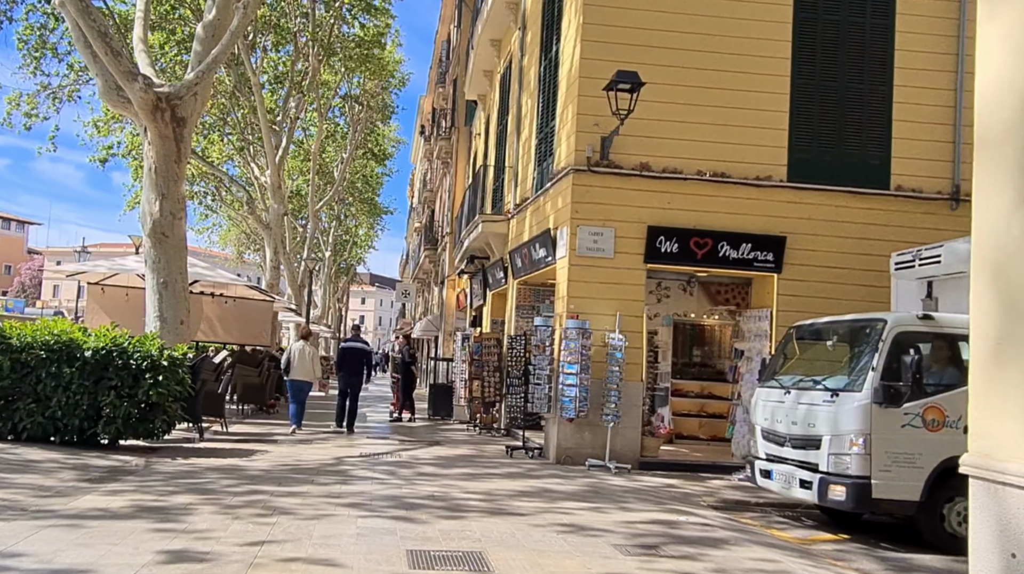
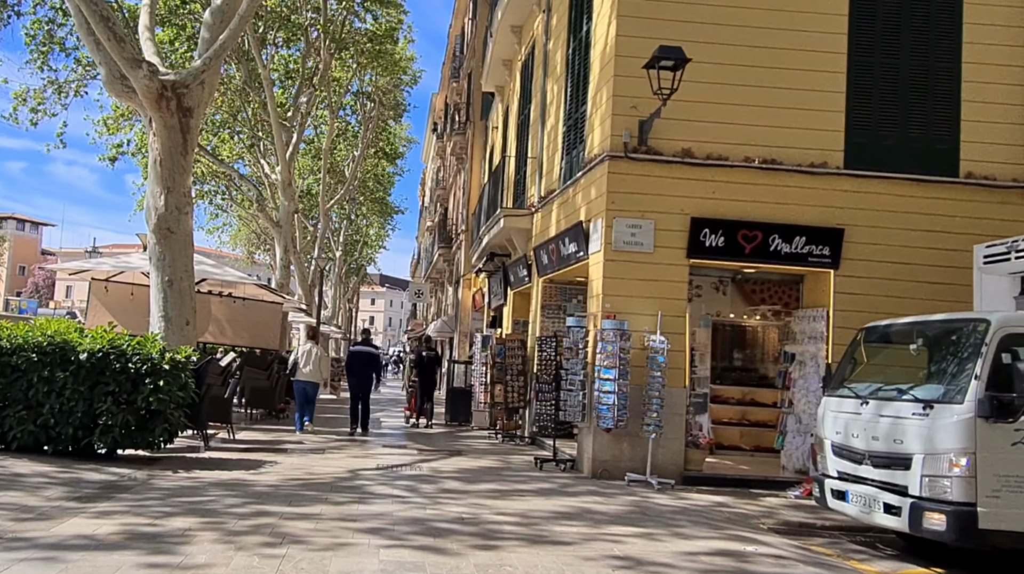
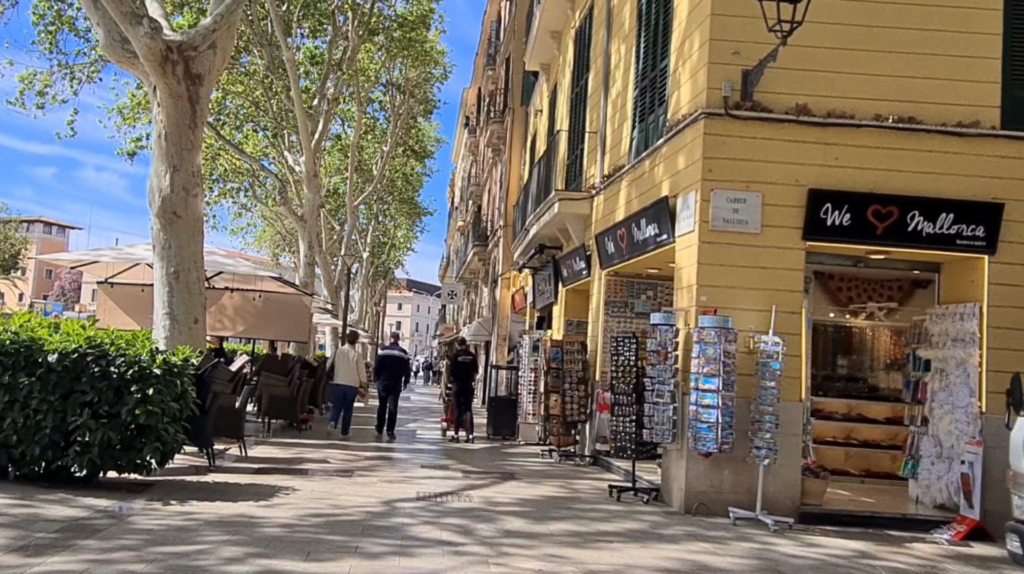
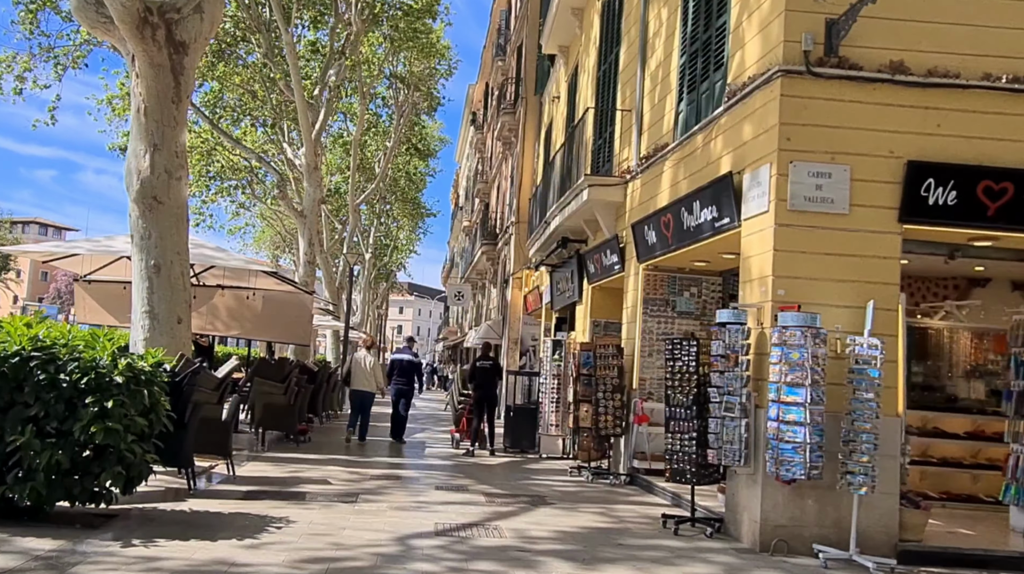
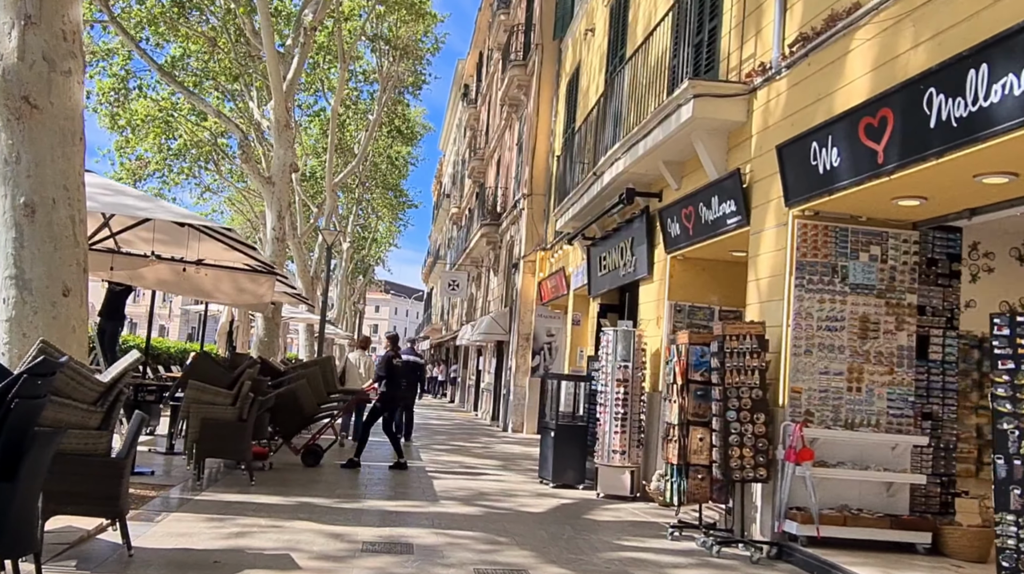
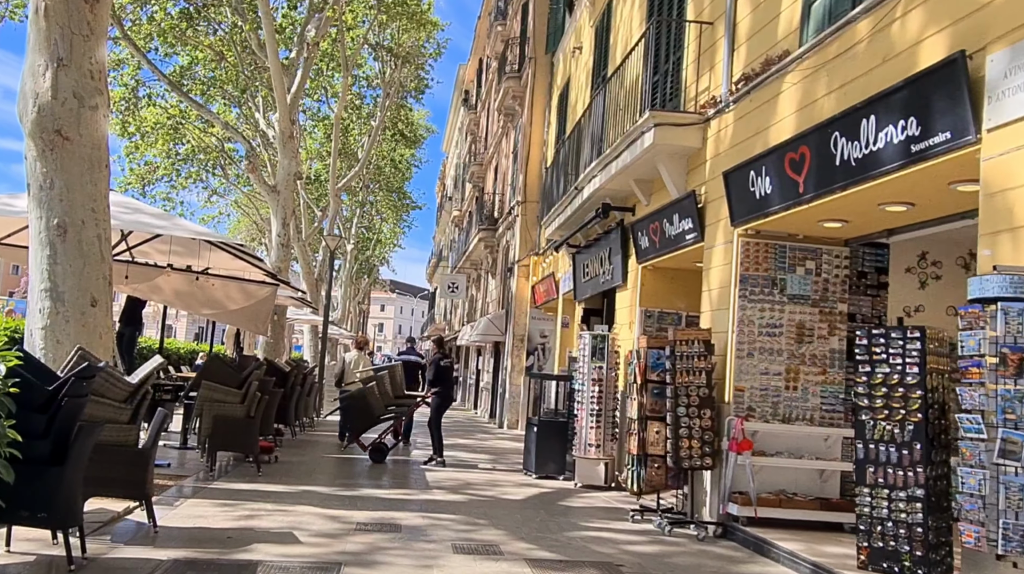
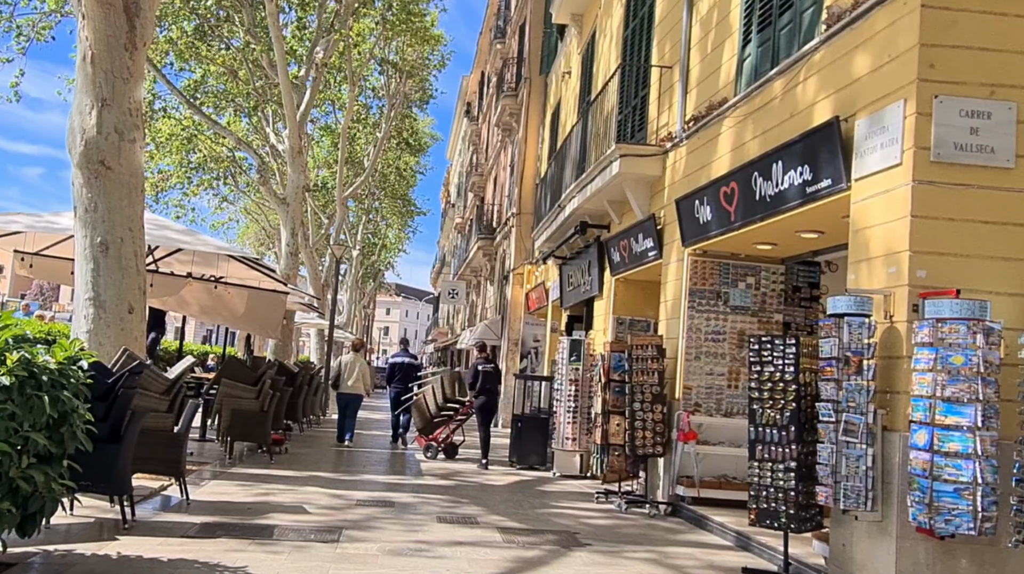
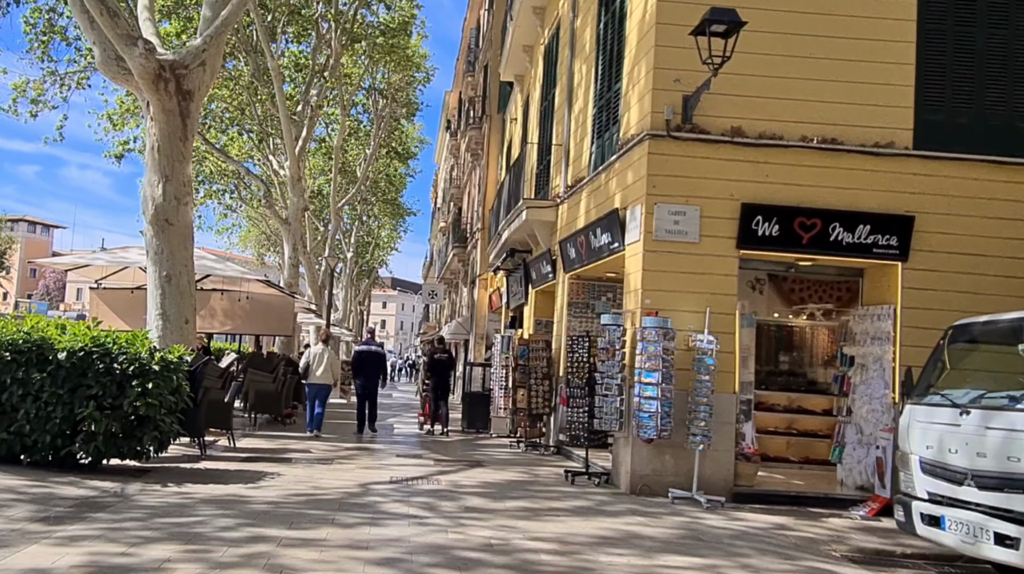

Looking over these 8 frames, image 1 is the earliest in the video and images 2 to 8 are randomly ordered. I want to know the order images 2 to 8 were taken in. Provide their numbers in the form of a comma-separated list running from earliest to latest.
2, 8, 3, 4, 7, 6, 5
